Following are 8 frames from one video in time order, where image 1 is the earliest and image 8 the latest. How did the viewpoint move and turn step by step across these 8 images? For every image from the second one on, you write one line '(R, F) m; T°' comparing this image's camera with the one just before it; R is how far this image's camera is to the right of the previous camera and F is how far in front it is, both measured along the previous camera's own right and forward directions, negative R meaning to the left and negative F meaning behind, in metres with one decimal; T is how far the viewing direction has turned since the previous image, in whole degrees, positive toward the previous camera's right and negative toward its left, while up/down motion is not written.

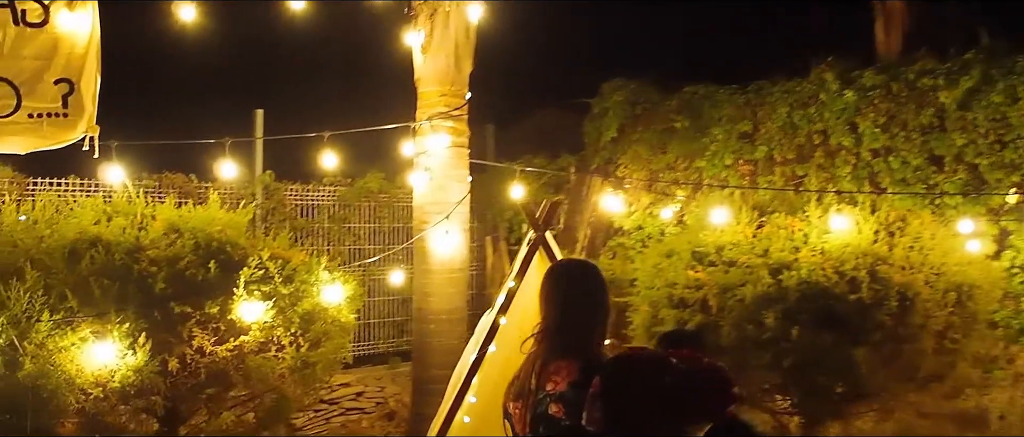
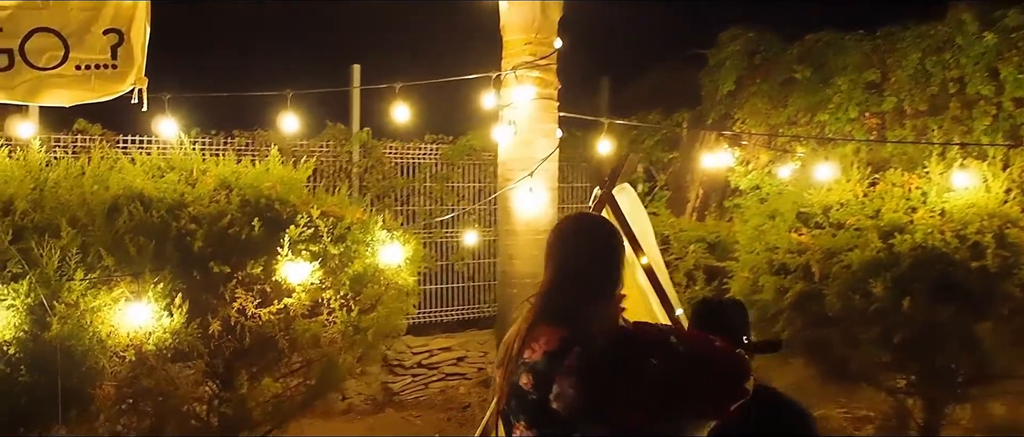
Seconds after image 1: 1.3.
(+0.5, +0.5) m; -8°
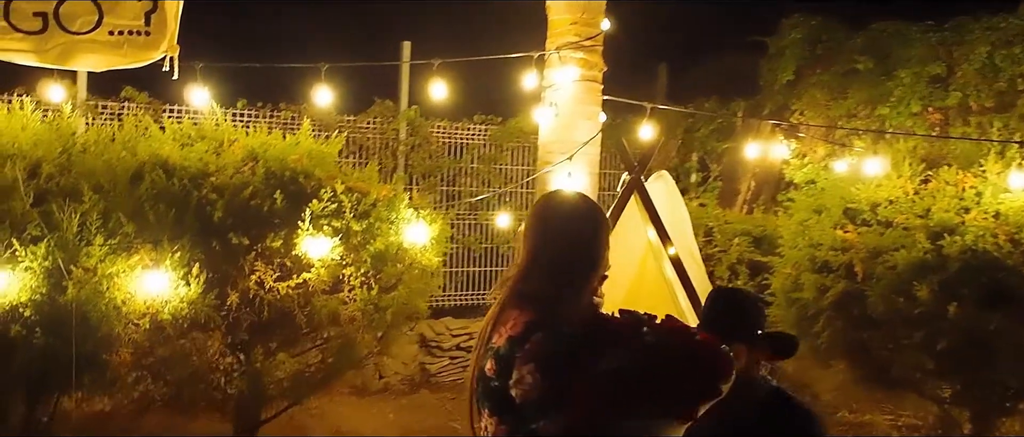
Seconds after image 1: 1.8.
(+0.2, +0.2) m; -4°
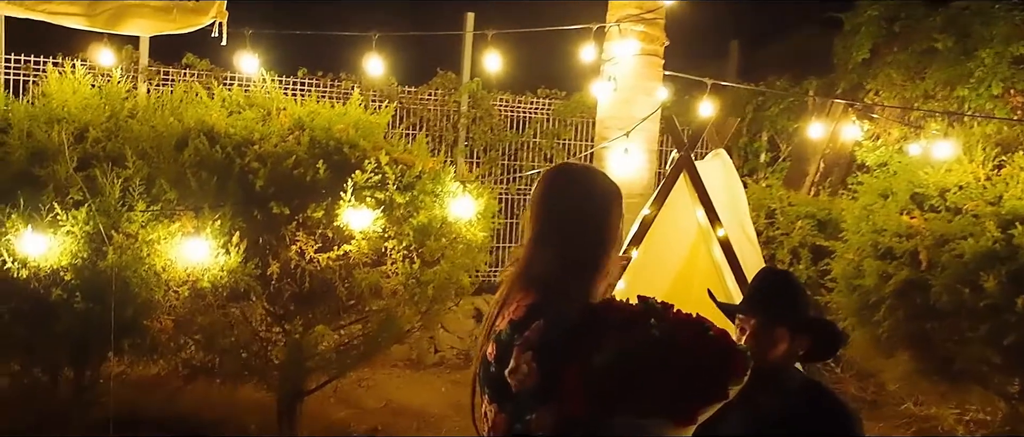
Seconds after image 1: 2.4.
(+0.2, +0.1) m; -4°
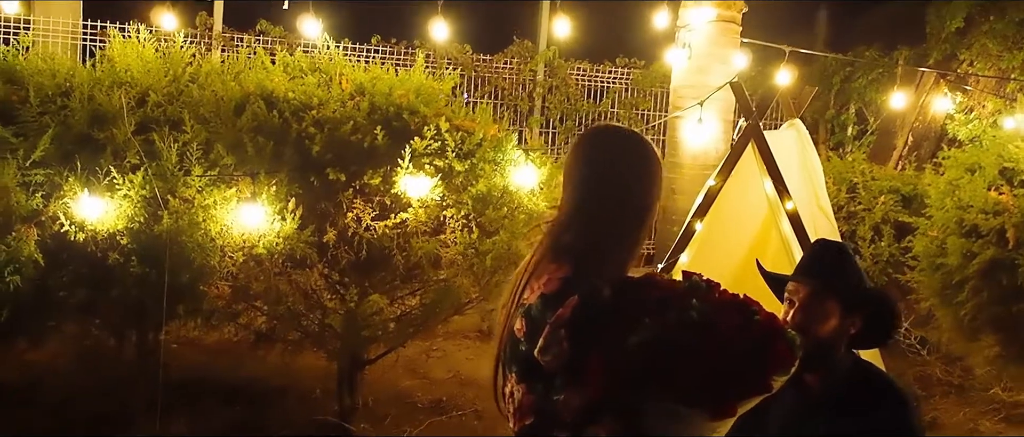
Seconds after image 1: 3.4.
(+0.1, +0.2) m; -5°
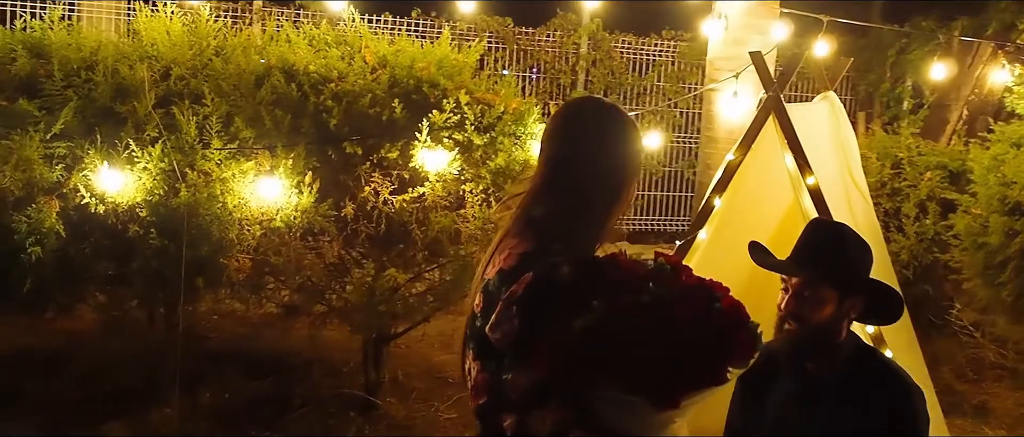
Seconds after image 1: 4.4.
(+0.3, +0.1) m; -4°
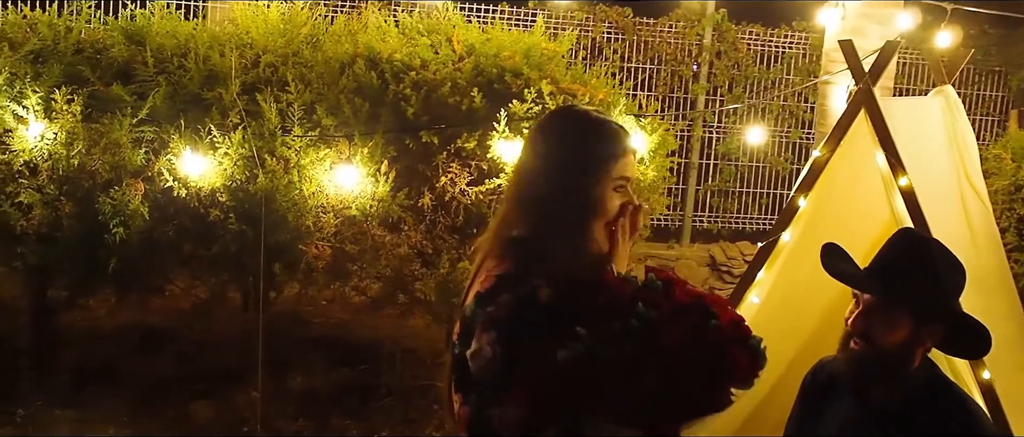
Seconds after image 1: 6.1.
(+0.4, +0.2) m; -9°
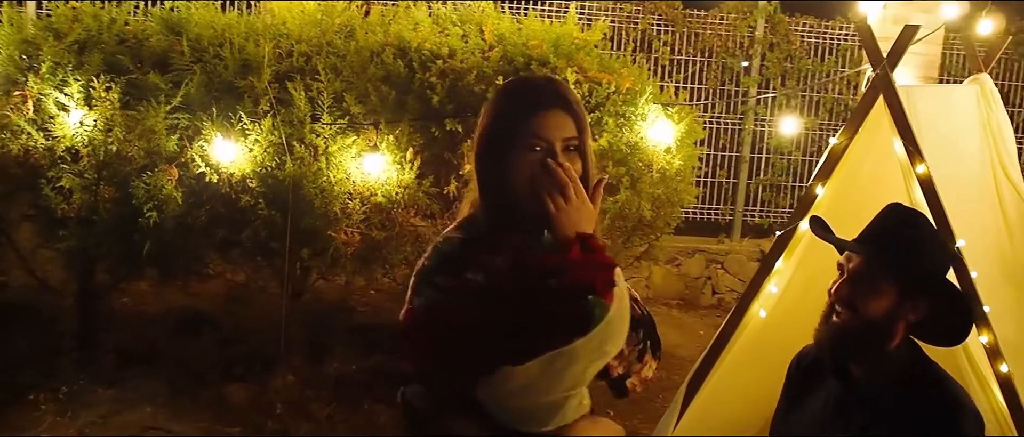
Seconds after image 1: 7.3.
(+0.3, 0.0) m; -4°
